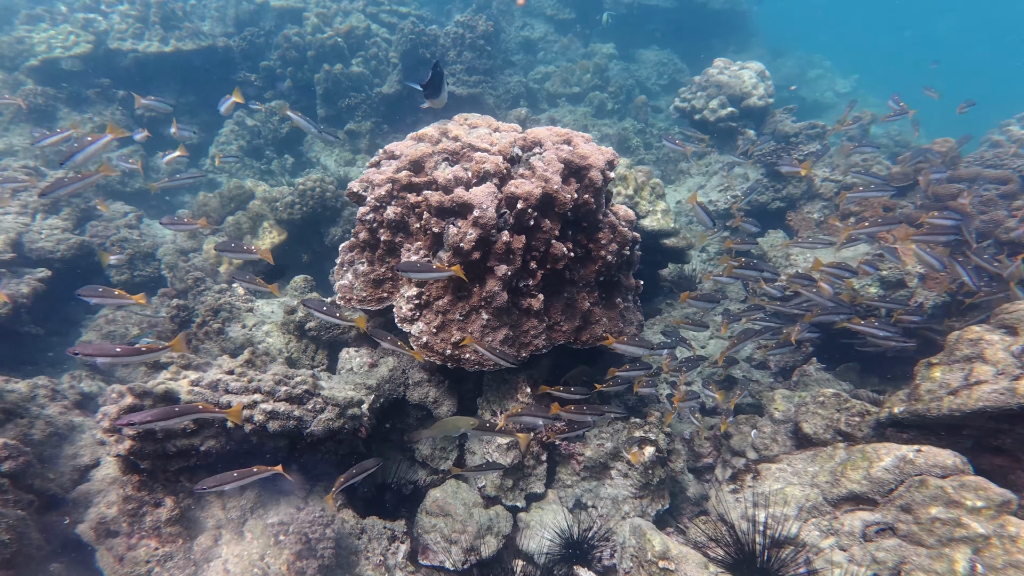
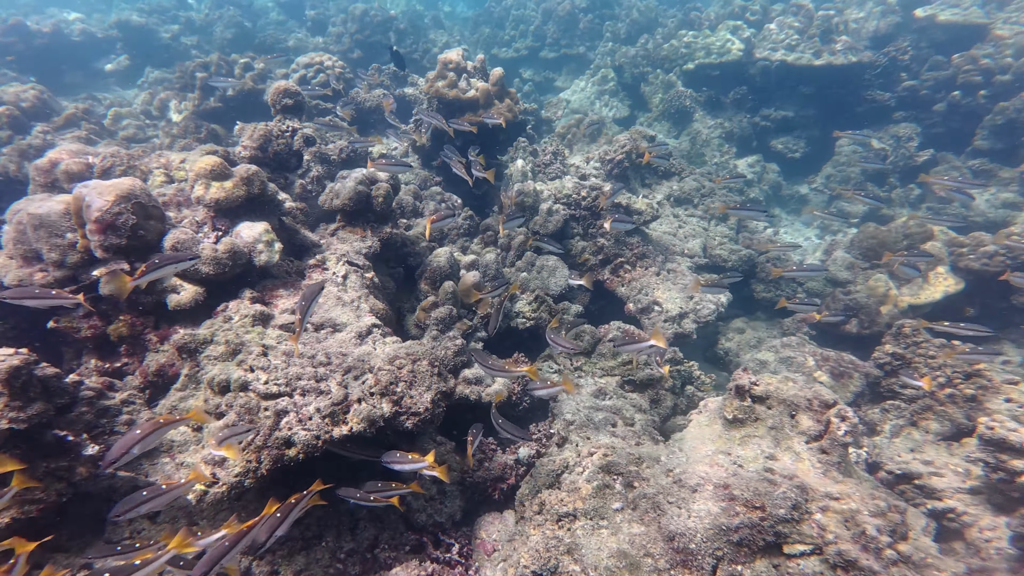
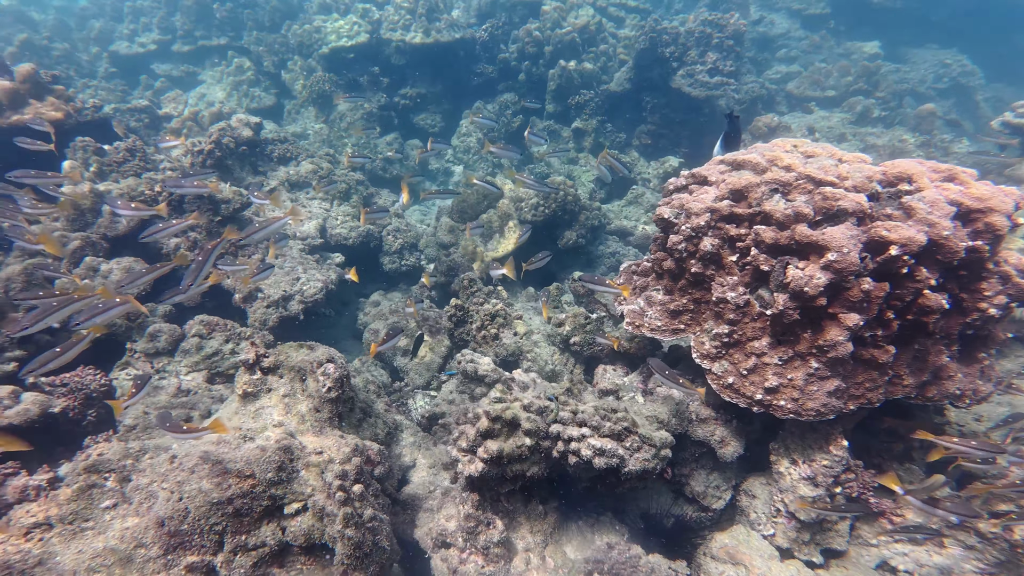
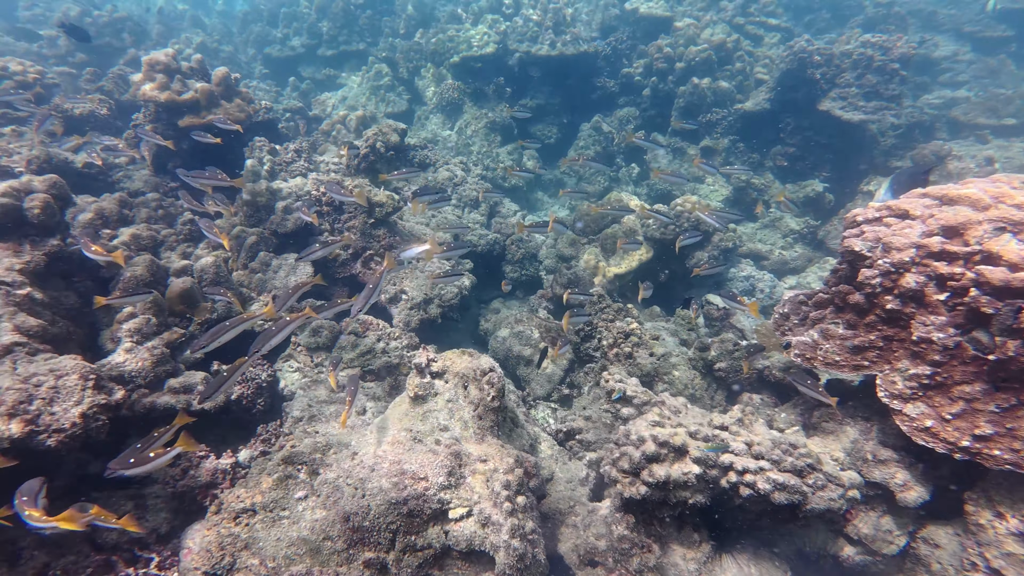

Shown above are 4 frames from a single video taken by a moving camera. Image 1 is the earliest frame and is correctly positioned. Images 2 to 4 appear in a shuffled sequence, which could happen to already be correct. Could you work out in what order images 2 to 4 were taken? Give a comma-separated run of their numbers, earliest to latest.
3, 4, 2
